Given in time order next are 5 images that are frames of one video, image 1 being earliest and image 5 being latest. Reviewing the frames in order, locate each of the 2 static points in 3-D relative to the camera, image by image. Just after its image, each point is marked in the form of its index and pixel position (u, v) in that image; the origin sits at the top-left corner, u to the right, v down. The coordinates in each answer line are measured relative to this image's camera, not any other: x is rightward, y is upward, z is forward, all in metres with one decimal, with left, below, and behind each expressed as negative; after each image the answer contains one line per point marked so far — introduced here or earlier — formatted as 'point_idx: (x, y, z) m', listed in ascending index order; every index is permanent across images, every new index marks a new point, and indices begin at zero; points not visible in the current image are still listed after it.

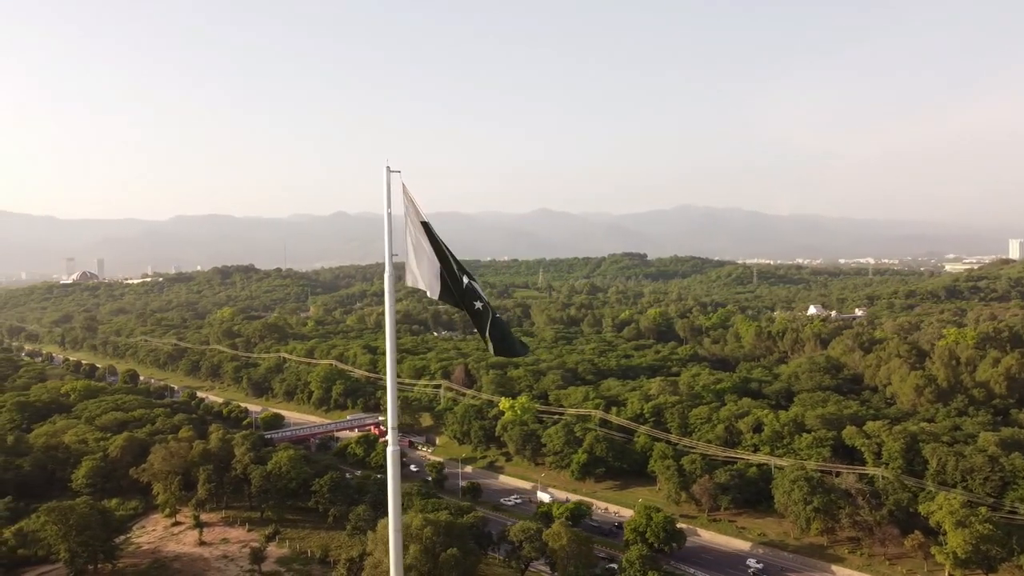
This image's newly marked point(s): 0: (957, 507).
0: (+10.0, -4.9, +18.3) m
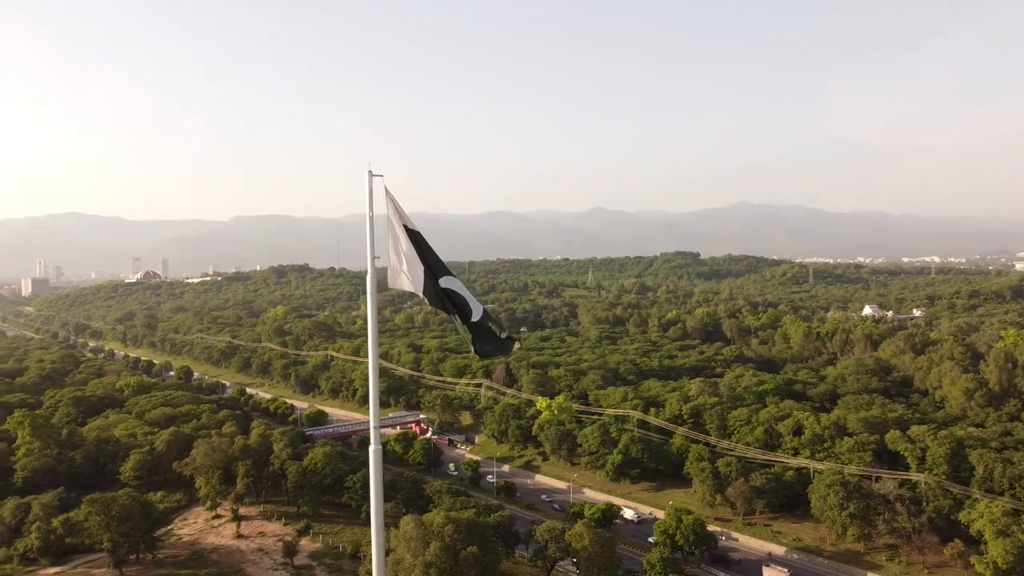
0: (+10.6, -4.9, +17.7) m
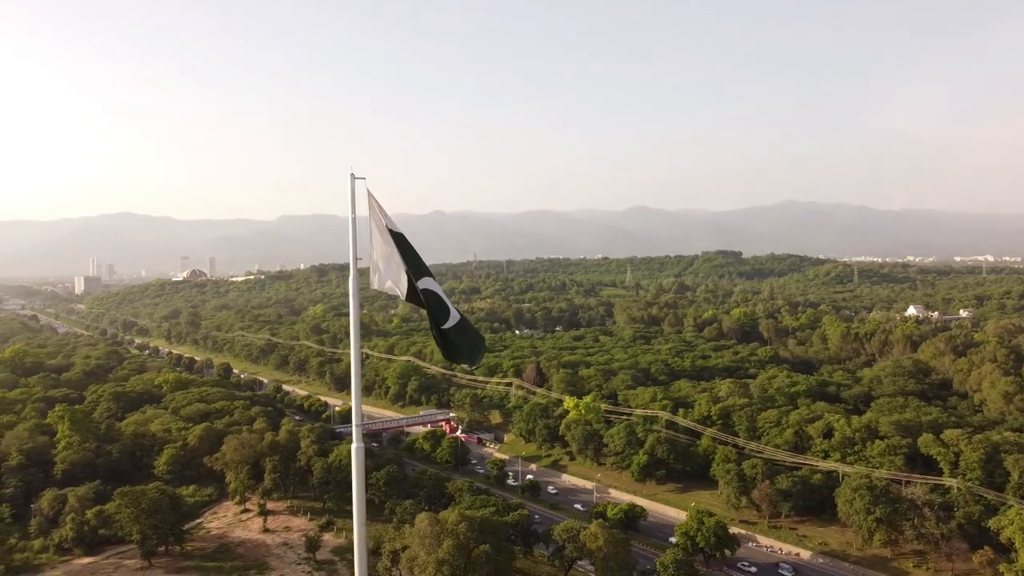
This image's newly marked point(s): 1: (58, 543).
0: (+11.0, -5.0, +17.2) m
1: (-11.0, -6.2, +19.6) m
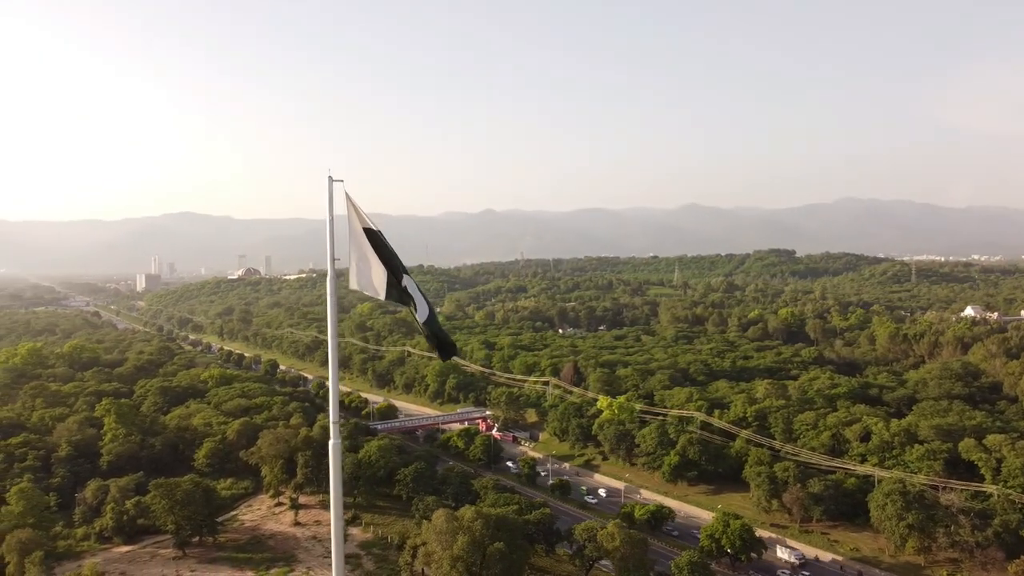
0: (+11.4, -5.0, +16.5) m
1: (-10.4, -6.1, +20.4) m
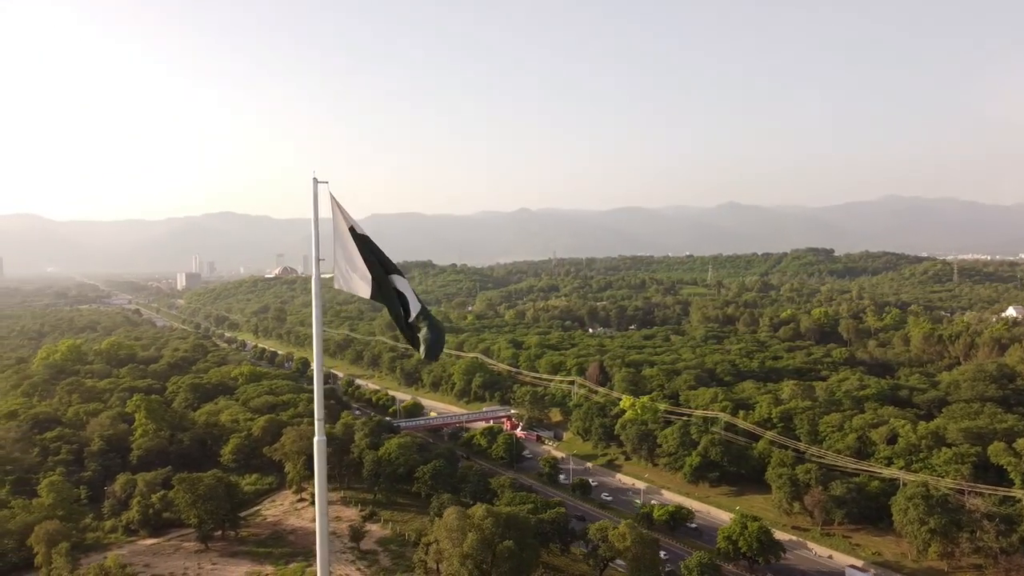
0: (+11.6, -5.0, +16.1) m
1: (-9.9, -6.1, +20.9) m
